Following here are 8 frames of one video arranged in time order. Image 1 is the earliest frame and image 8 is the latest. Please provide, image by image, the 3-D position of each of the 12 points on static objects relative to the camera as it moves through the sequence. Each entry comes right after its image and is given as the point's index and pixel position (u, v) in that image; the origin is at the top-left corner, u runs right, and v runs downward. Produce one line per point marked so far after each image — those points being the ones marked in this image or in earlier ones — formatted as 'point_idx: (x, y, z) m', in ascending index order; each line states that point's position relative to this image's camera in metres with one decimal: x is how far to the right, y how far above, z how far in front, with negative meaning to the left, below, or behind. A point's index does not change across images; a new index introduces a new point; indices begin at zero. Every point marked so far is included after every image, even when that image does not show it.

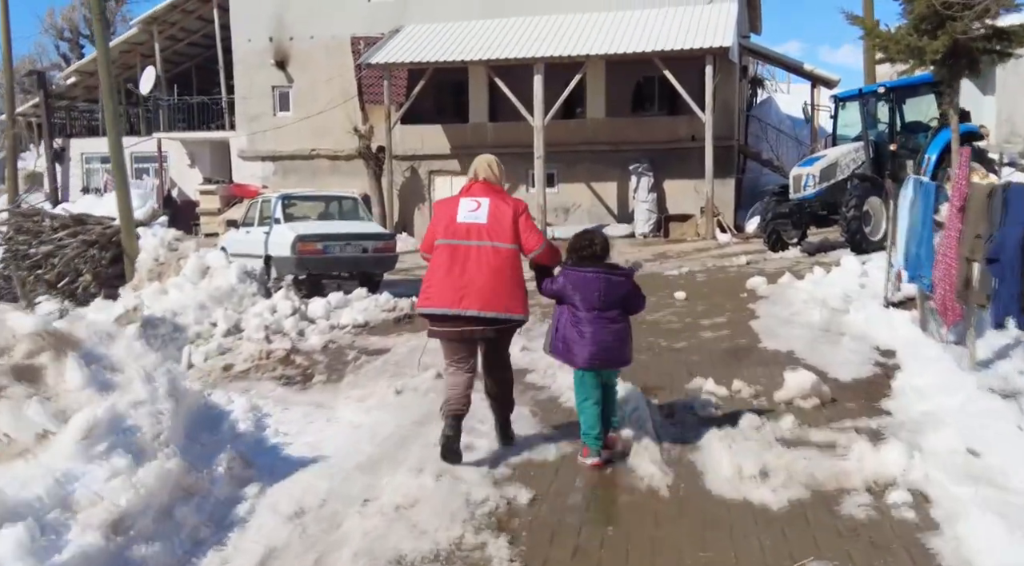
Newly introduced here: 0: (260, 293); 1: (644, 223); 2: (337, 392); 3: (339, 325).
0: (-2.5, -0.1, +9.8) m
1: (+2.7, +1.2, +19.9) m
2: (-1.2, -0.7, +6.3) m
3: (-1.7, -0.4, +9.5) m
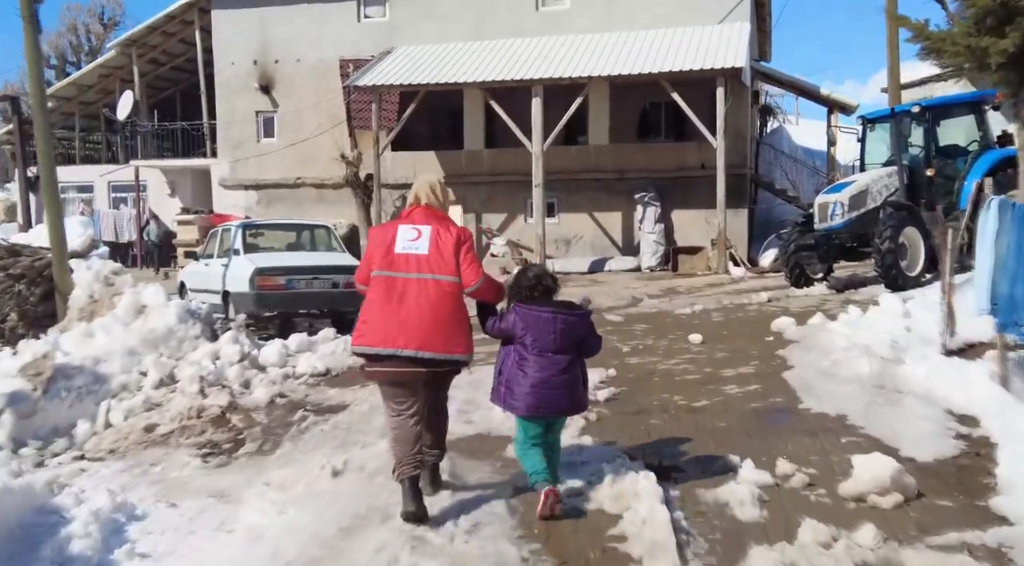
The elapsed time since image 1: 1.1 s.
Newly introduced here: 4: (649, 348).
0: (-2.7, -0.5, +8.4) m
1: (+2.7, +0.5, +18.5) m
2: (-1.3, -1.0, +4.9) m
3: (-1.8, -0.8, +8.0) m
4: (+1.3, -0.6, +8.8) m
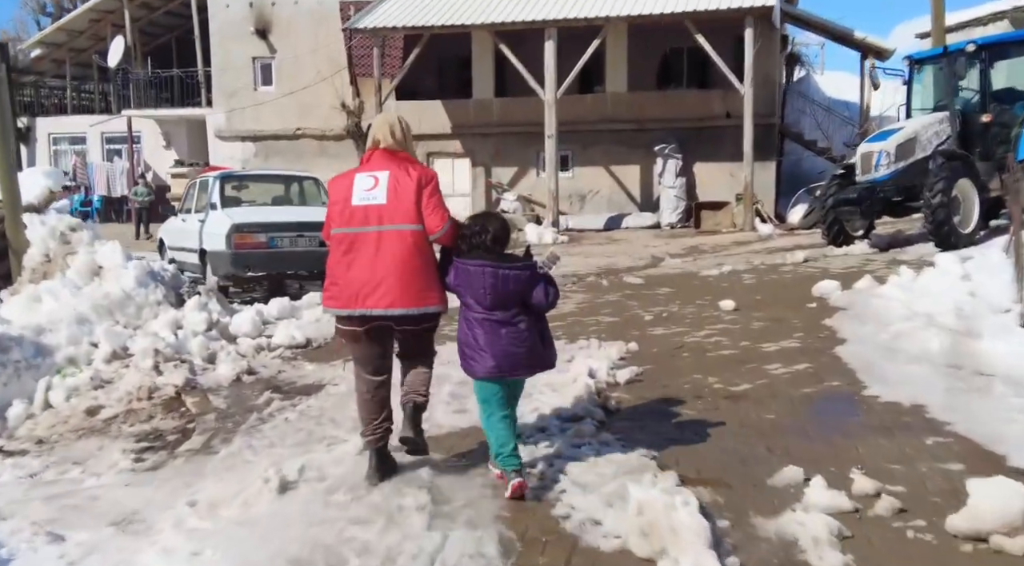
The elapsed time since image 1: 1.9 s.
0: (-2.6, -0.1, +7.4) m
1: (+2.9, +1.3, +17.4) m
2: (-1.3, -0.8, +3.9) m
3: (-1.8, -0.5, +7.0) m
4: (+1.3, -0.3, +7.7) m
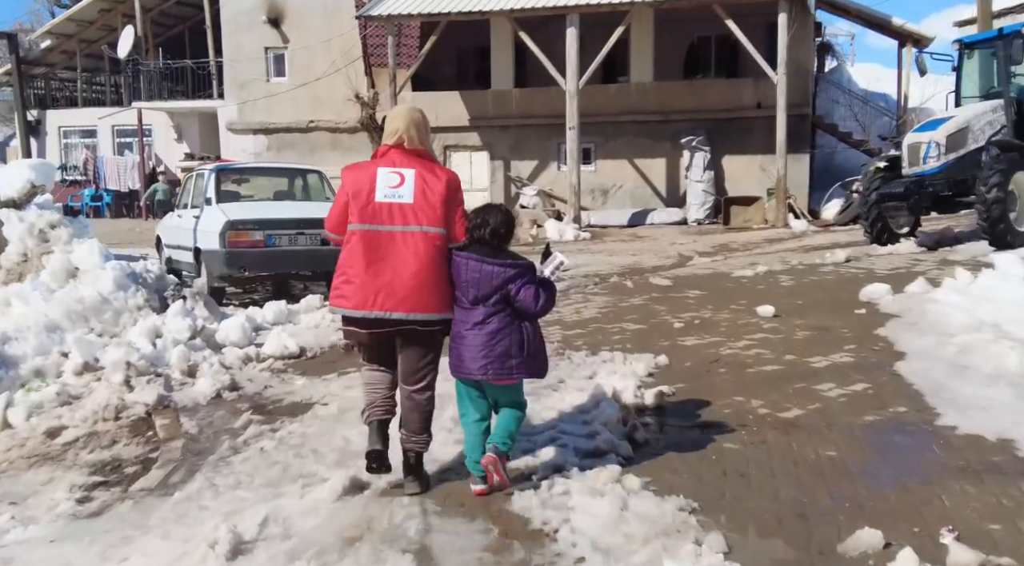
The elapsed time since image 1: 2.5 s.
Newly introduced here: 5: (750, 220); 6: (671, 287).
0: (-2.5, -0.2, +6.7) m
1: (+3.2, +1.3, +16.6) m
2: (-1.3, -0.8, +3.2) m
3: (-1.7, -0.5, +6.3) m
4: (+1.4, -0.3, +7.0) m
5: (+3.9, +1.0, +15.7) m
6: (+1.5, 0.0, +9.0) m
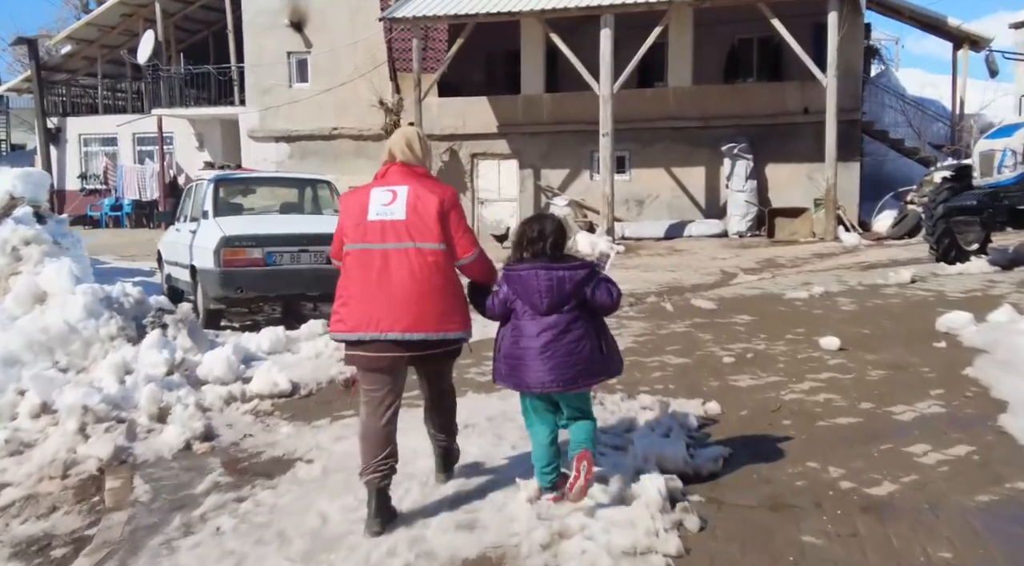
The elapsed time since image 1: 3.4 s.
0: (-2.4, -0.3, +5.9) m
1: (+3.7, +1.0, +15.6) m
2: (-1.2, -1.0, +2.3) m
3: (-1.5, -0.7, +5.5) m
4: (+1.6, -0.5, +6.0) m
5: (+4.3, +0.8, +14.7) m
6: (+1.7, -0.2, +8.1) m
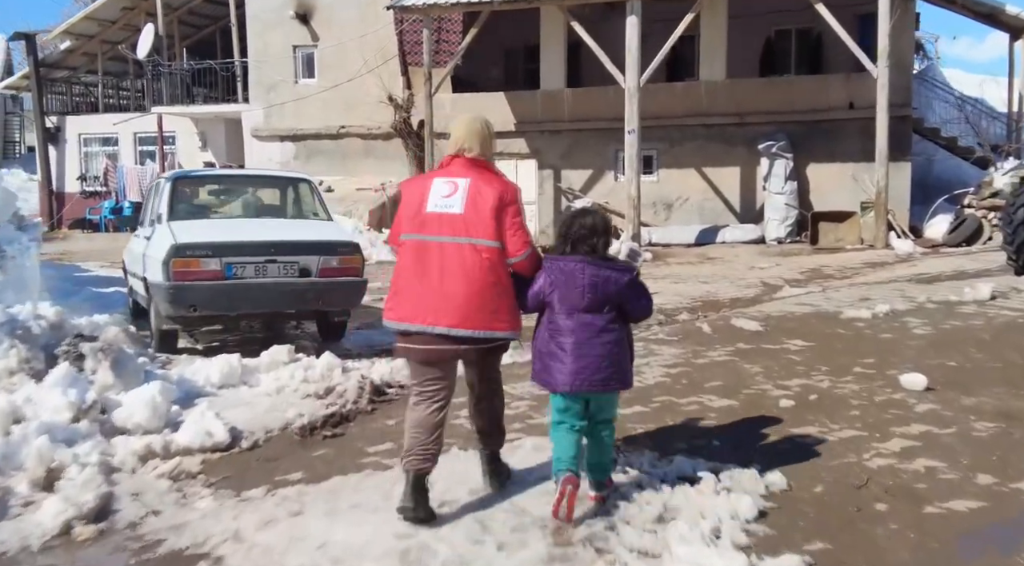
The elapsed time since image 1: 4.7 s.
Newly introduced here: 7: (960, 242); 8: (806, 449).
0: (-2.4, -0.4, +4.8) m
1: (+3.9, +0.9, +14.3) m
2: (-1.3, -1.1, +1.1) m
3: (-1.5, -0.8, +4.3) m
4: (+1.6, -0.6, +4.8) m
5: (+4.6, +0.6, +13.4) m
6: (+1.8, -0.3, +6.8) m
7: (+6.0, +0.6, +12.9) m
8: (+1.2, -0.7, +4.0) m
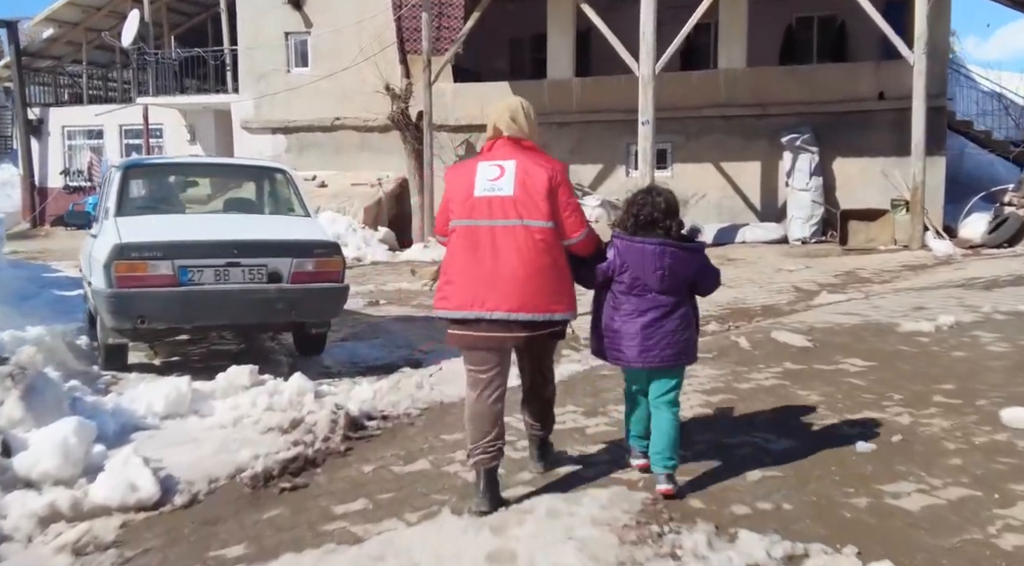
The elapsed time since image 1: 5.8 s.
0: (-2.3, -0.5, +3.8) m
1: (+4.0, +0.8, +13.3) m
2: (-1.3, -1.1, +0.2) m
3: (-1.5, -0.8, +3.4) m
4: (+1.6, -0.6, +3.8) m
5: (+4.6, +0.6, +12.4) m
6: (+1.8, -0.4, +5.8) m
7: (+6.0, +0.5, +12.0) m
8: (+1.3, -0.7, +3.1) m
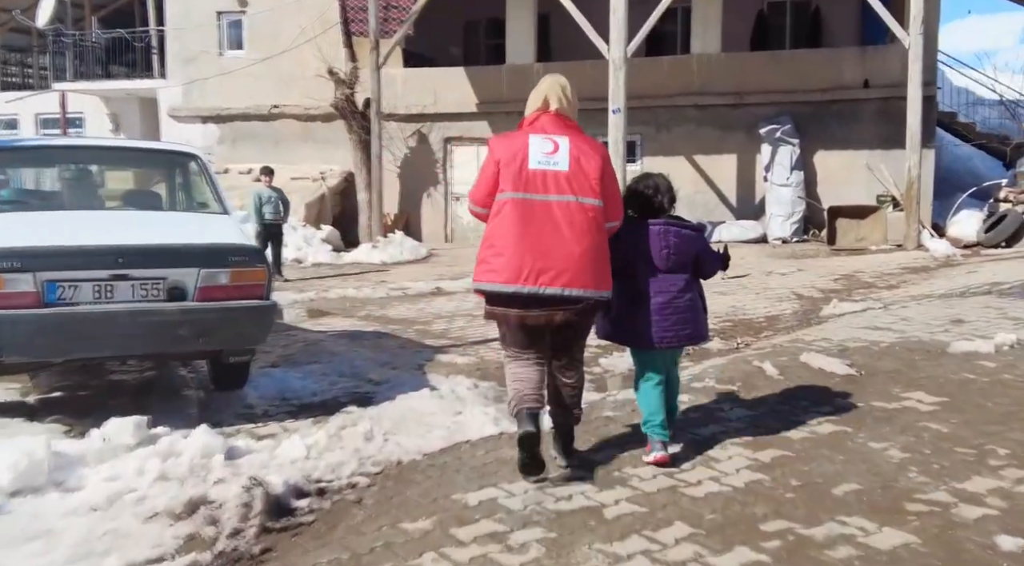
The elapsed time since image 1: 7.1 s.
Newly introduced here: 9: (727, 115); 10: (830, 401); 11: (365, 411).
0: (-2.3, -0.5, +2.5) m
1: (+3.5, +0.8, +12.3) m
2: (-1.1, -1.2, -1.1) m
3: (-1.5, -0.9, +2.1) m
4: (+1.6, -0.7, +2.7) m
5: (+4.1, +0.5, +11.4) m
6: (+1.7, -0.5, +4.7) m
7: (+5.6, +0.5, +11.1) m
8: (+1.3, -0.8, +1.9) m
9: (+2.9, +2.3, +13.1) m
10: (+1.4, -0.5, +4.3) m
11: (-0.7, -0.6, +4.3) m
